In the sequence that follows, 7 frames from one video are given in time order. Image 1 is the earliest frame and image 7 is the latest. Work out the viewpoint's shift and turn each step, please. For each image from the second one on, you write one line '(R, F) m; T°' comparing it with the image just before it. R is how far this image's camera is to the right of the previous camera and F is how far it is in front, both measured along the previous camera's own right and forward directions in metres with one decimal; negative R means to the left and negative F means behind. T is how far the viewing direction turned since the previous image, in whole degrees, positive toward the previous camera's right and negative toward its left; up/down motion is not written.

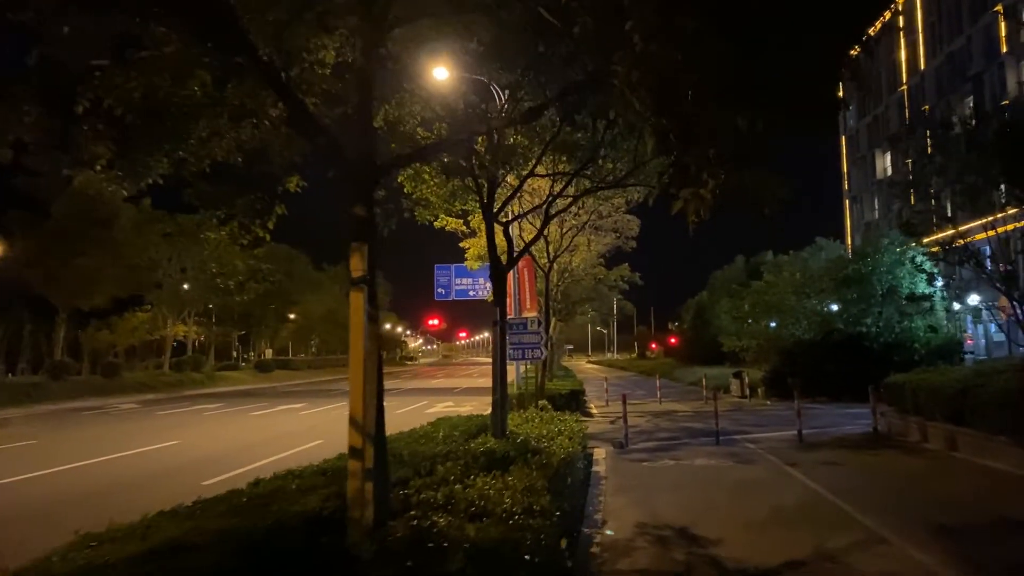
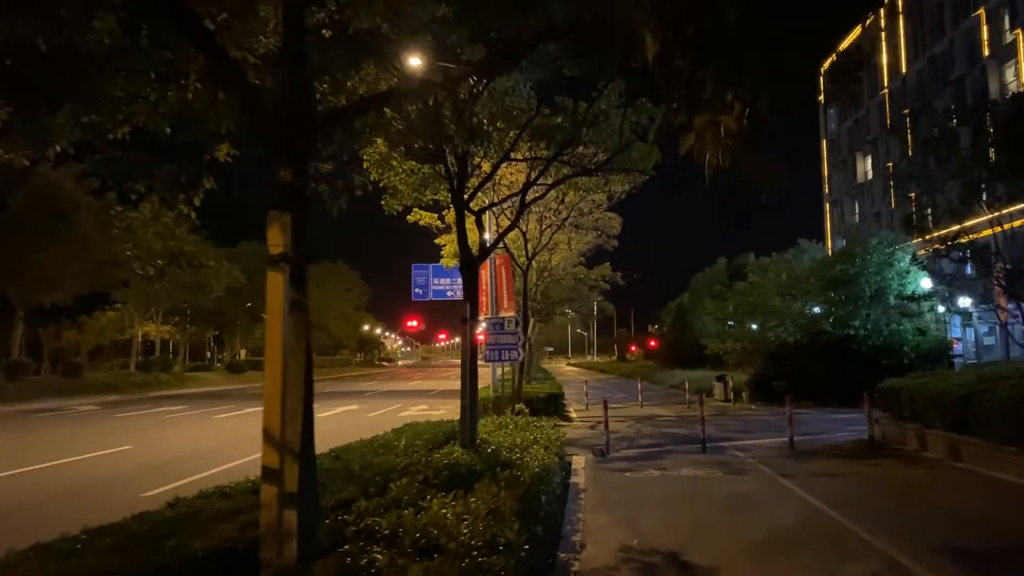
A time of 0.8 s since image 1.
(+0.1, +1.1) m; +1°
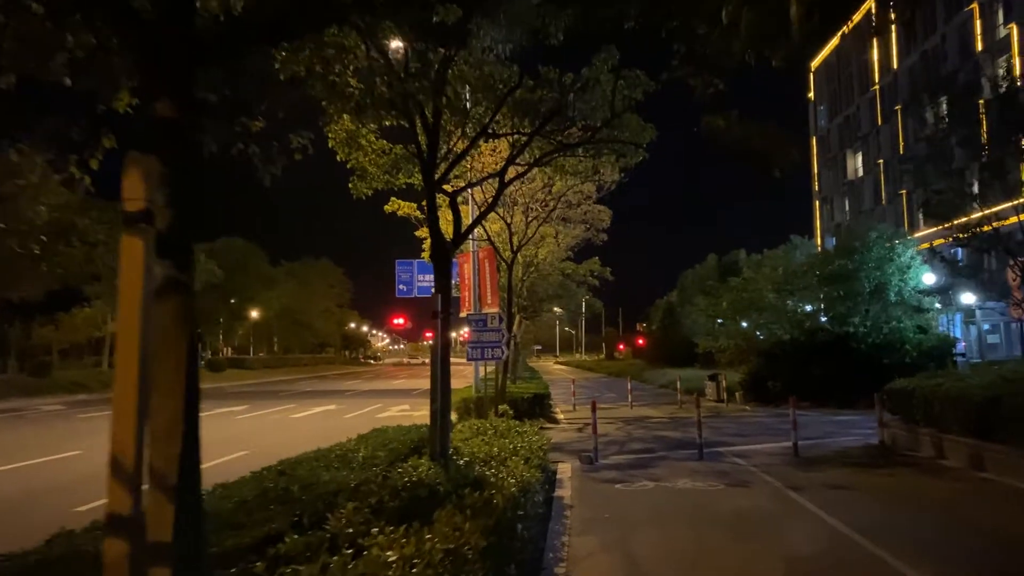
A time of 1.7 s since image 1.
(+0.1, +1.3) m; +1°
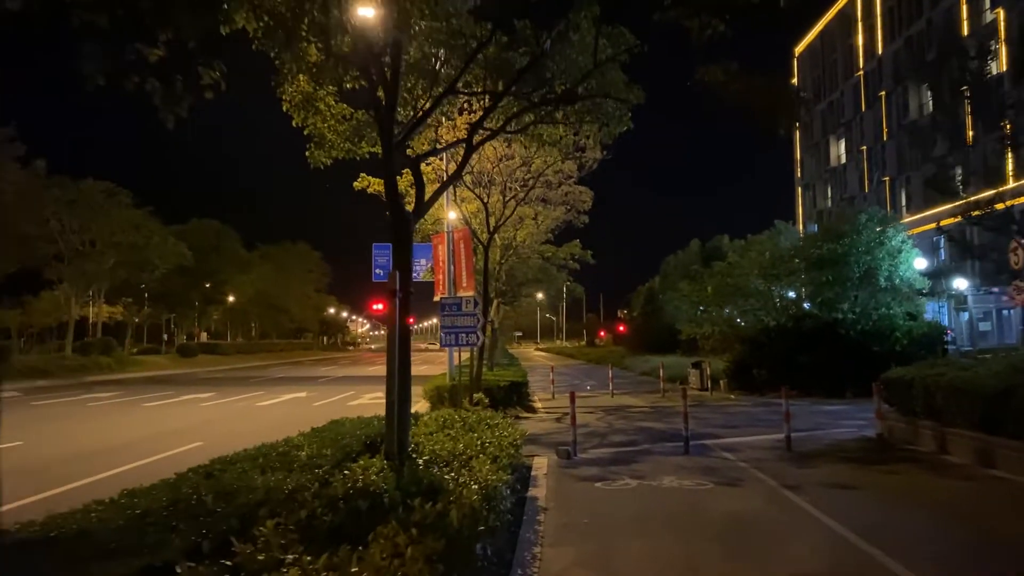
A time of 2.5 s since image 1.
(+0.1, +1.1) m; +1°
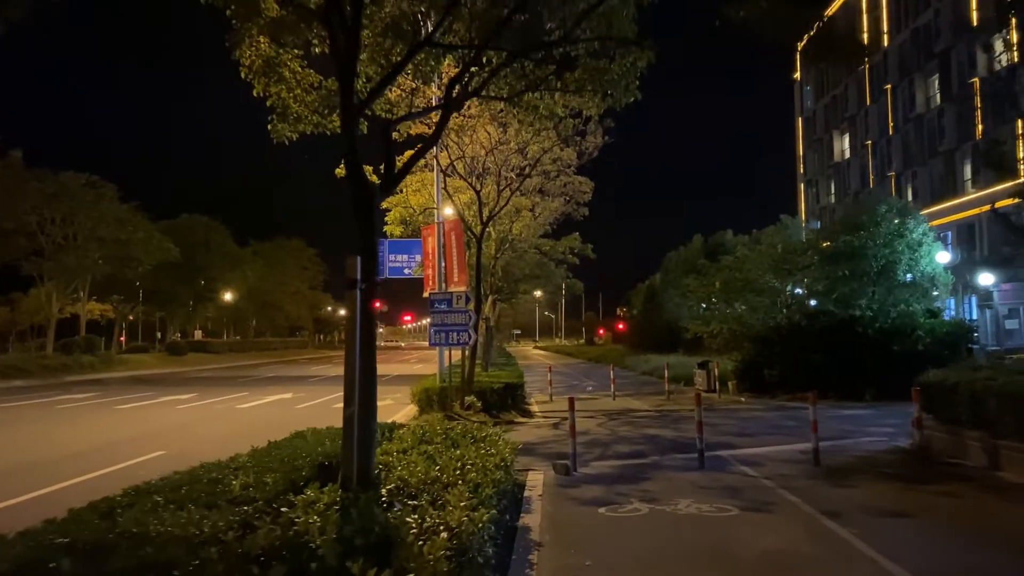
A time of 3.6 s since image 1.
(+0.1, +1.6) m; 0°
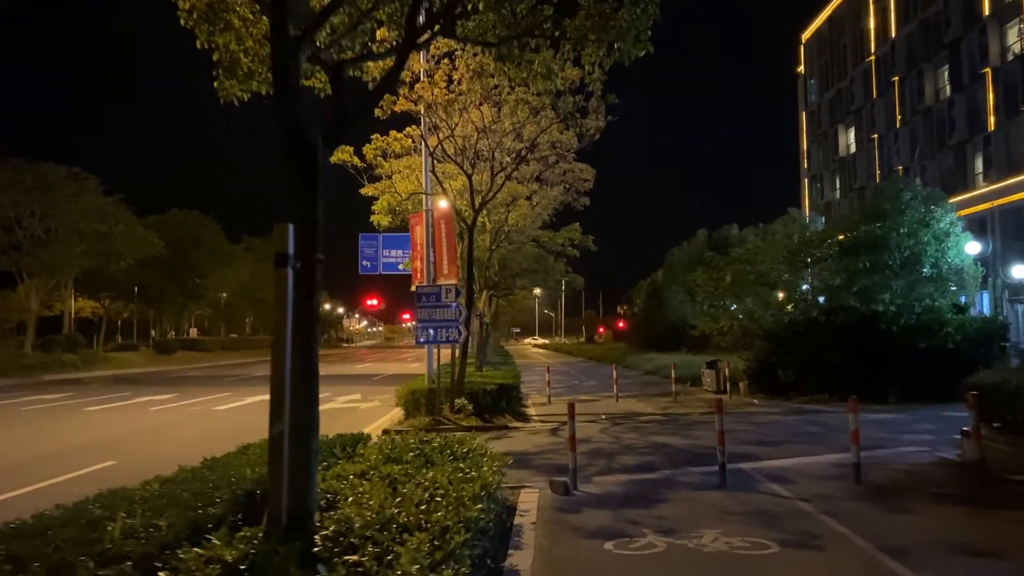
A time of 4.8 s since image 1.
(+0.1, +1.7) m; 0°
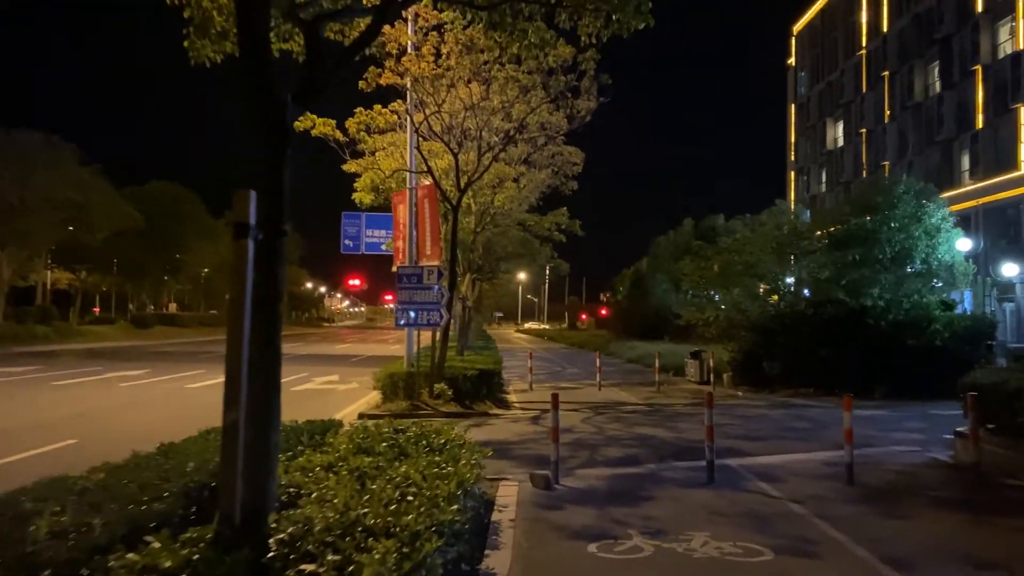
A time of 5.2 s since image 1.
(0.0, +0.5) m; +1°
